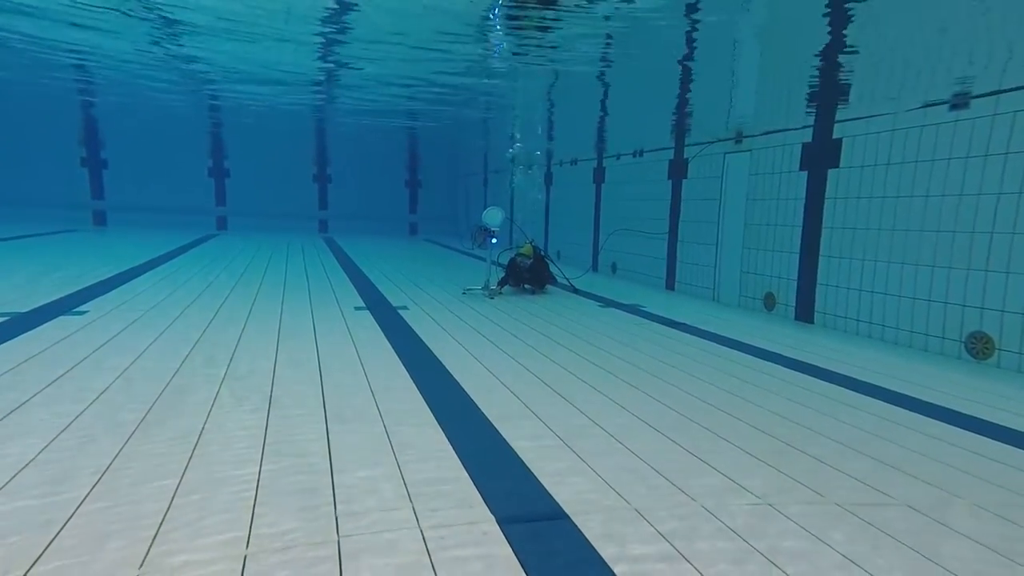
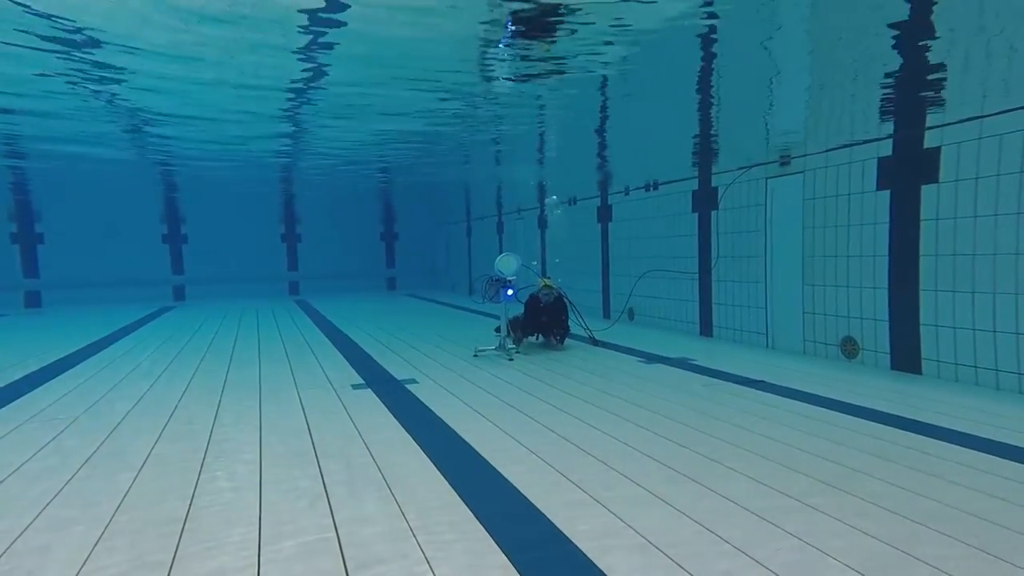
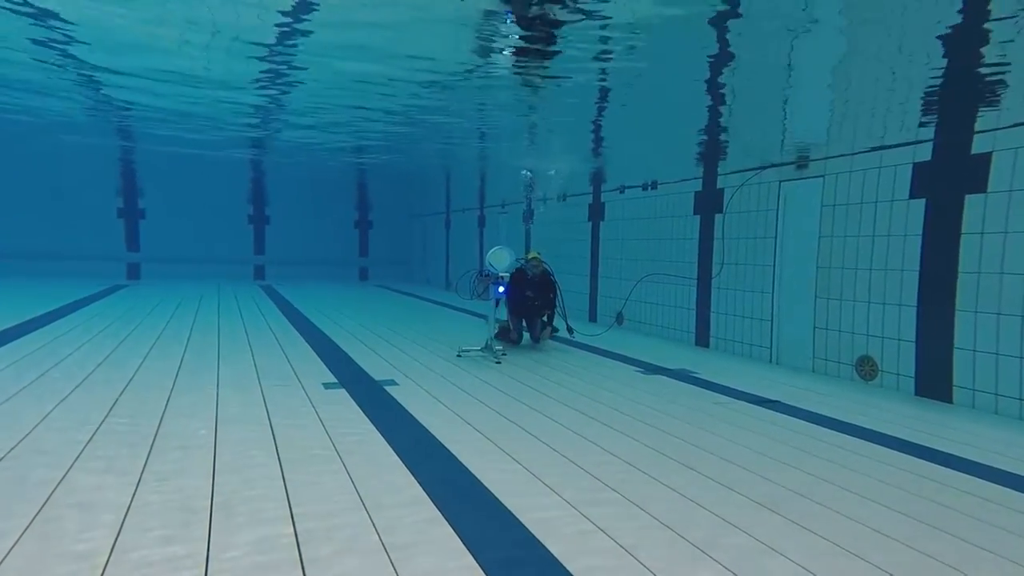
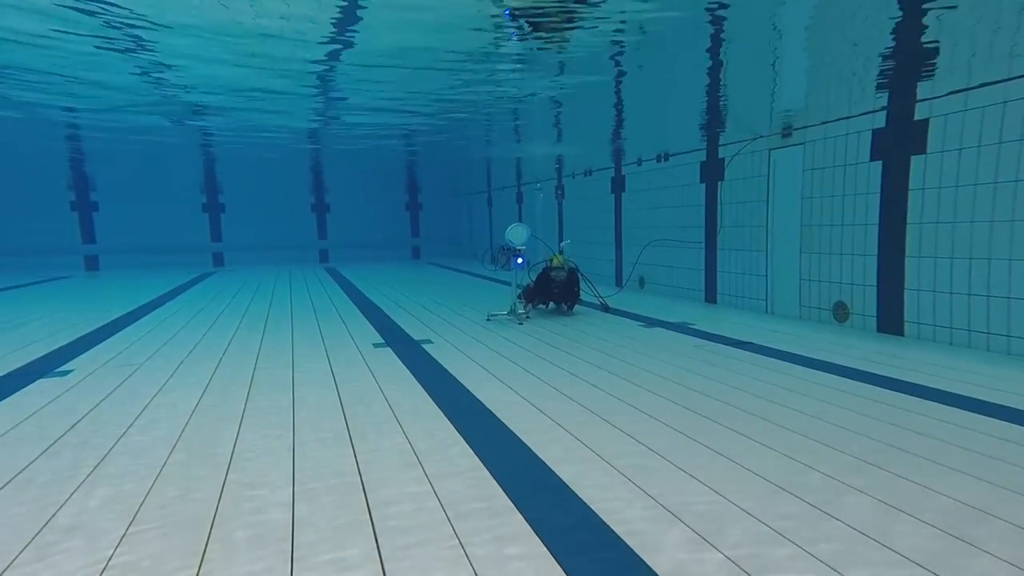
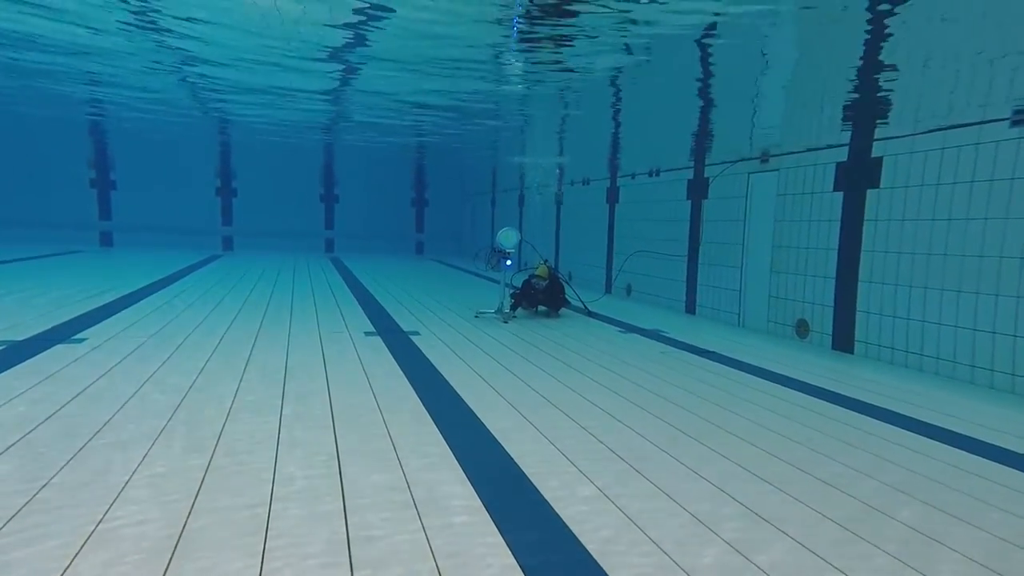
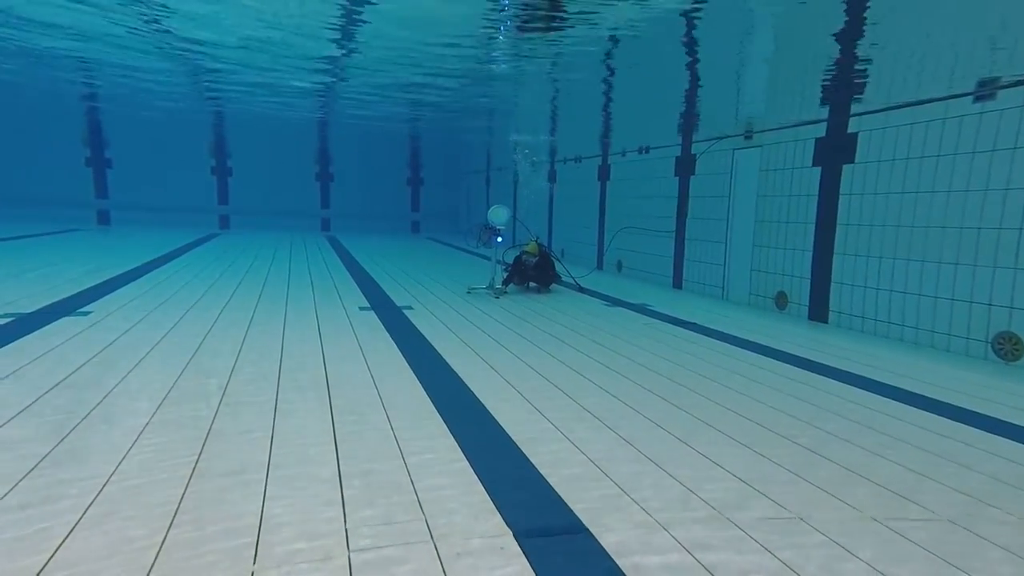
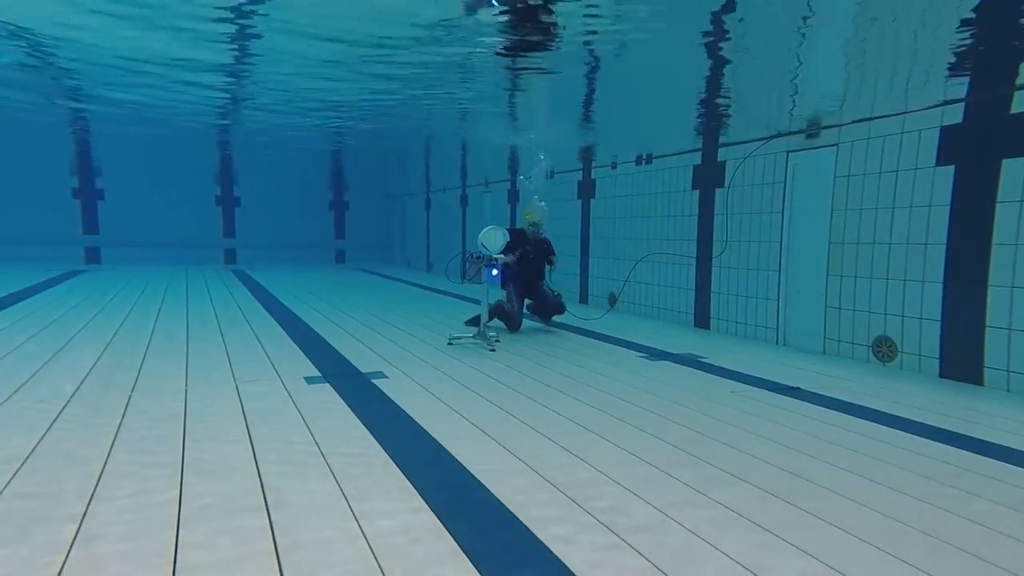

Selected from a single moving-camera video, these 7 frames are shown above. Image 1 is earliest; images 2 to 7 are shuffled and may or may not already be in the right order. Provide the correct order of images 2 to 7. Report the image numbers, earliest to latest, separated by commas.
6, 5, 4, 2, 3, 7
